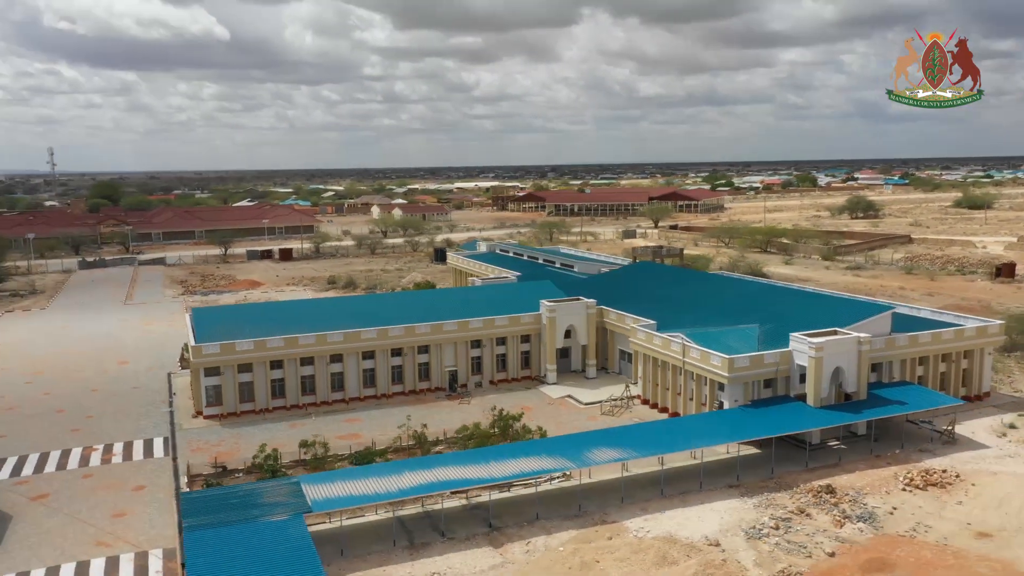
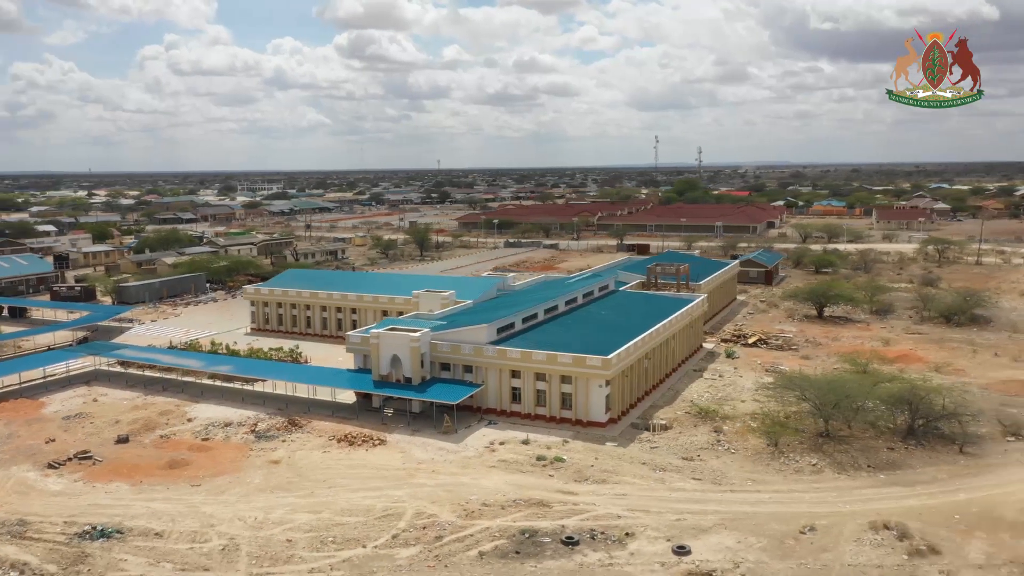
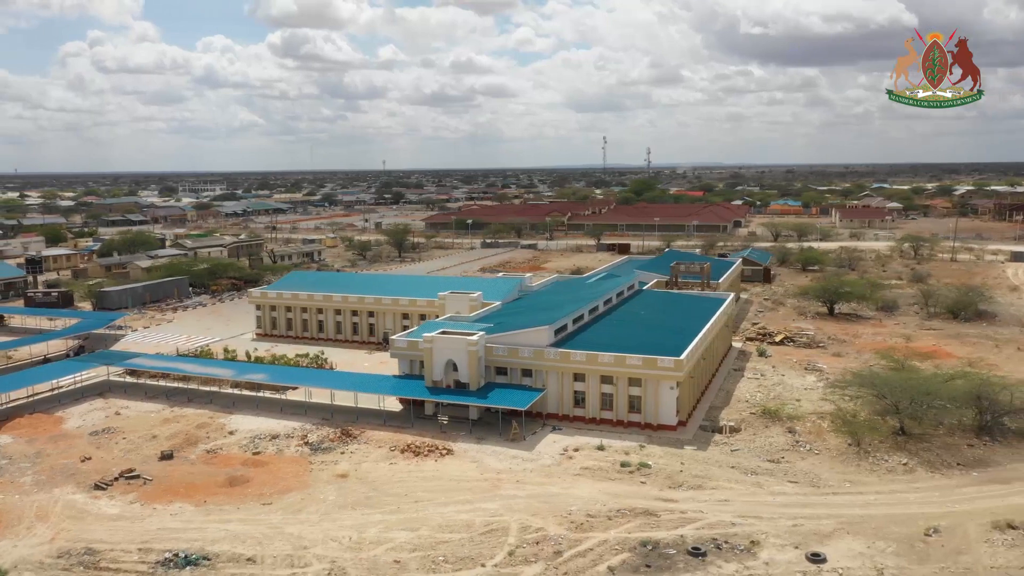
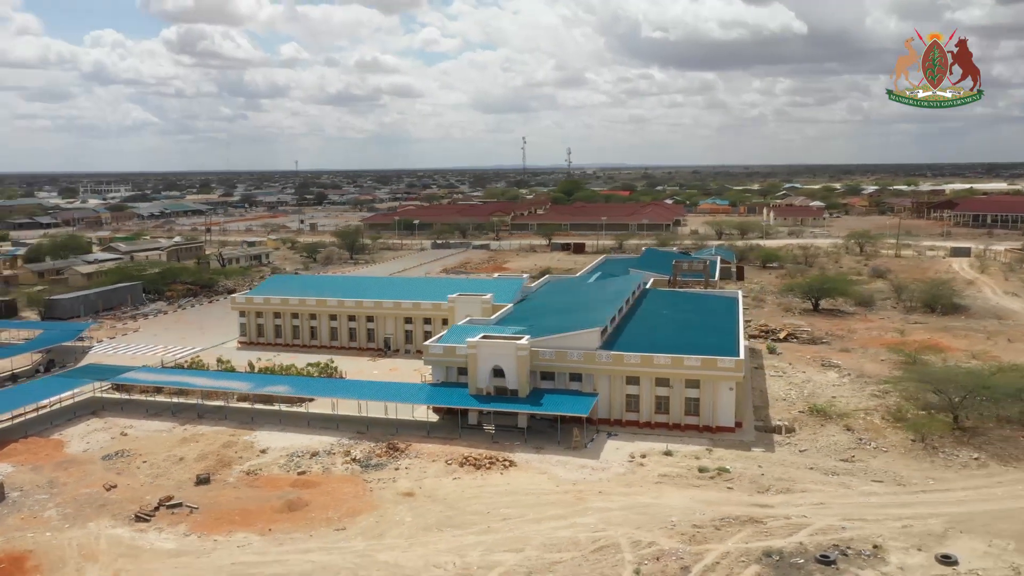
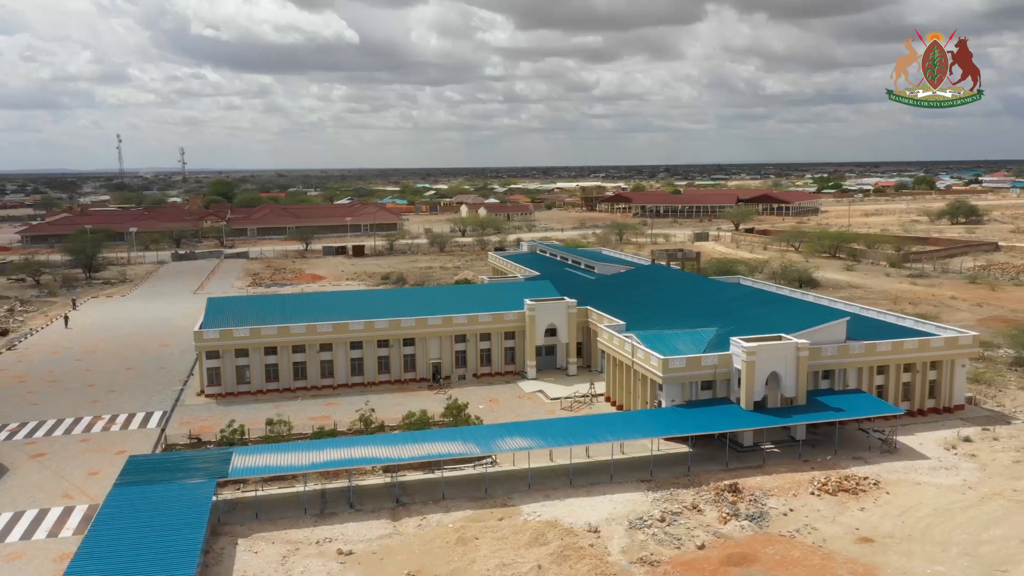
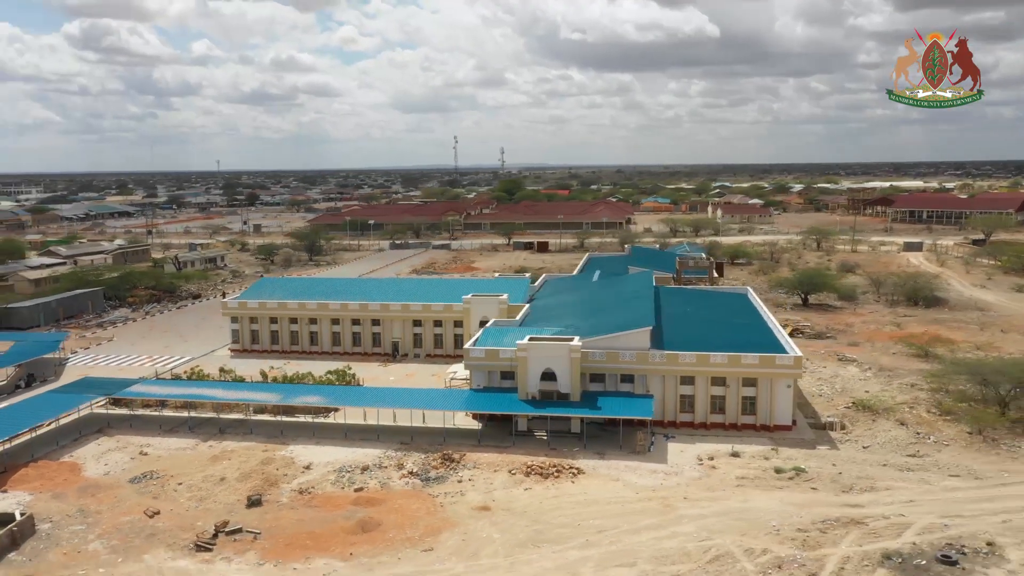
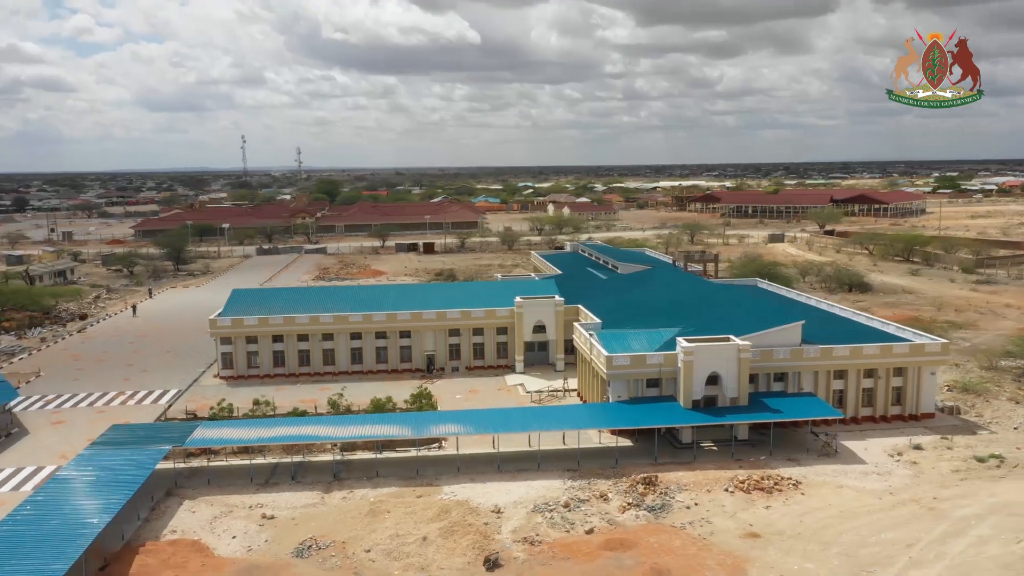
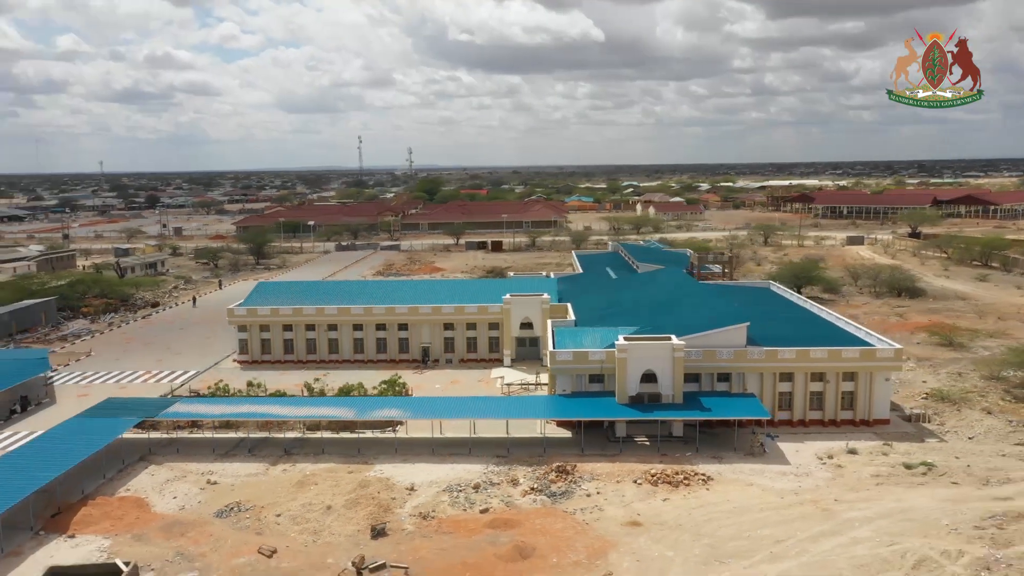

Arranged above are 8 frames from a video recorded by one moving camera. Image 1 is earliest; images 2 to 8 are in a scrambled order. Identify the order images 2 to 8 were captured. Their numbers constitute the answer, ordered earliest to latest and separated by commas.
5, 7, 8, 6, 4, 3, 2
